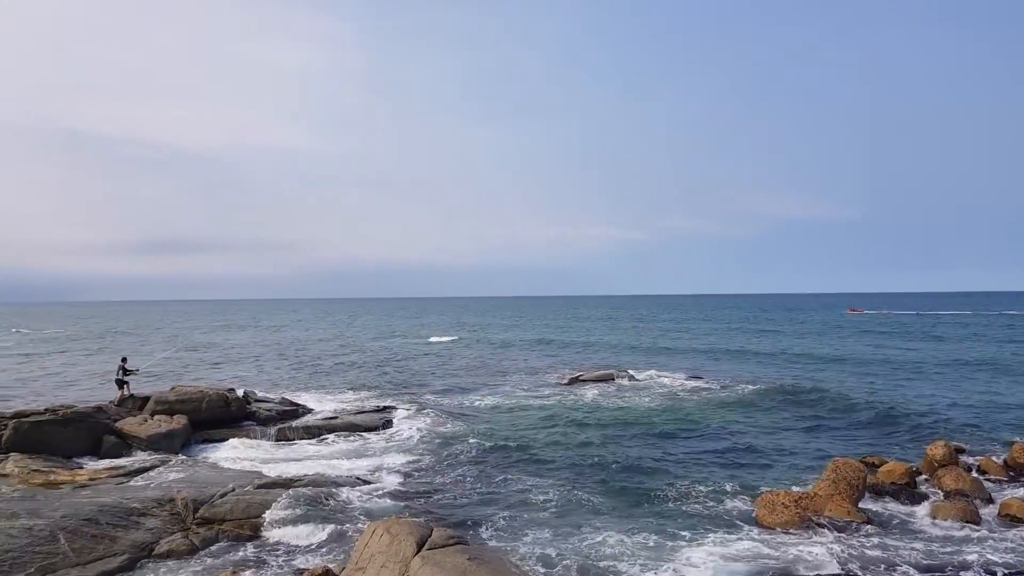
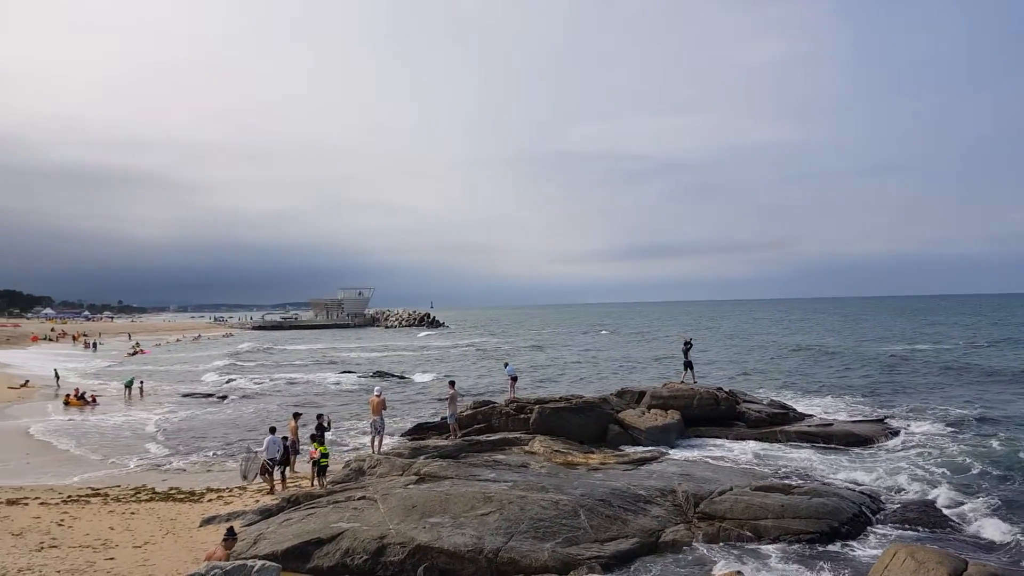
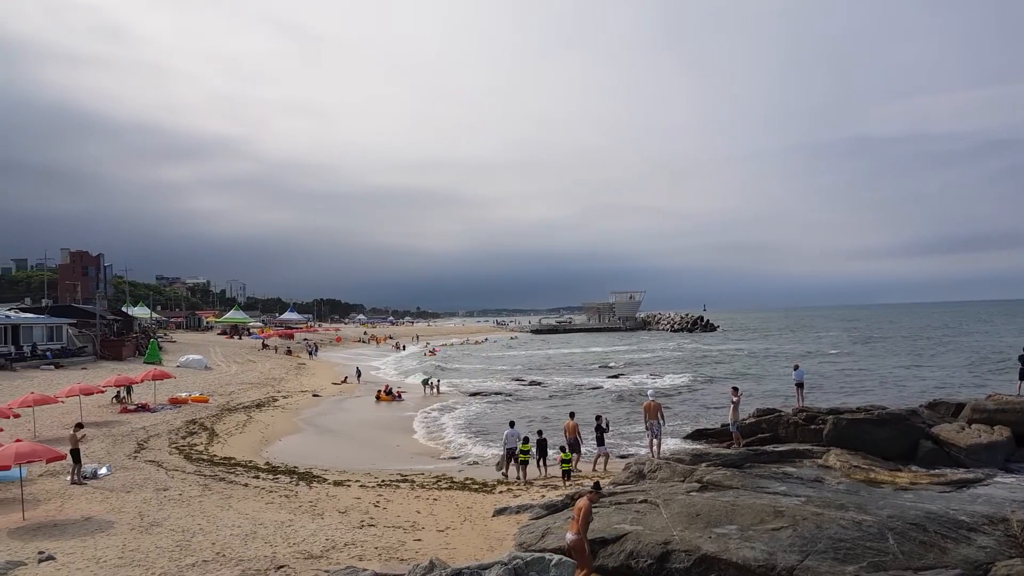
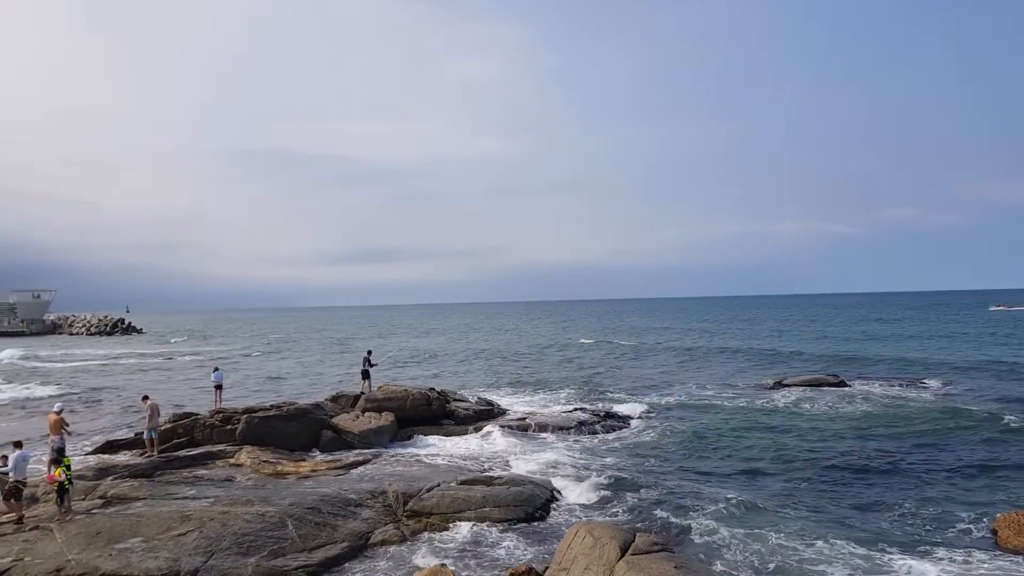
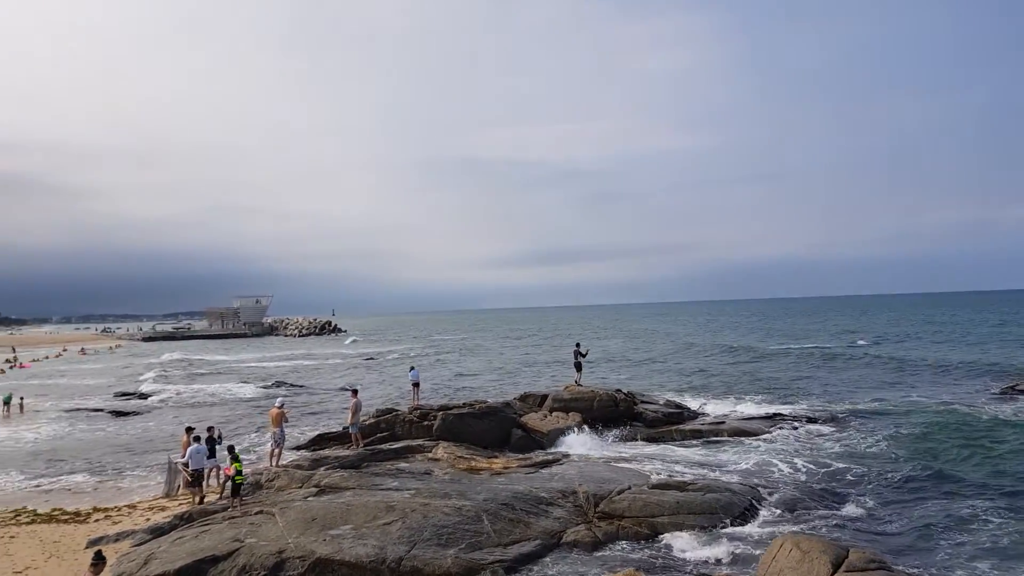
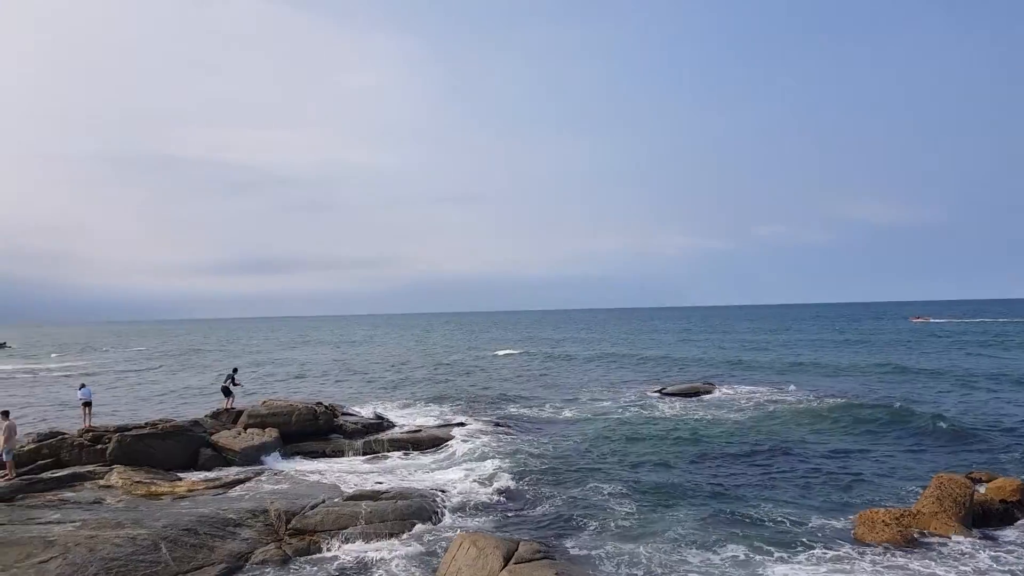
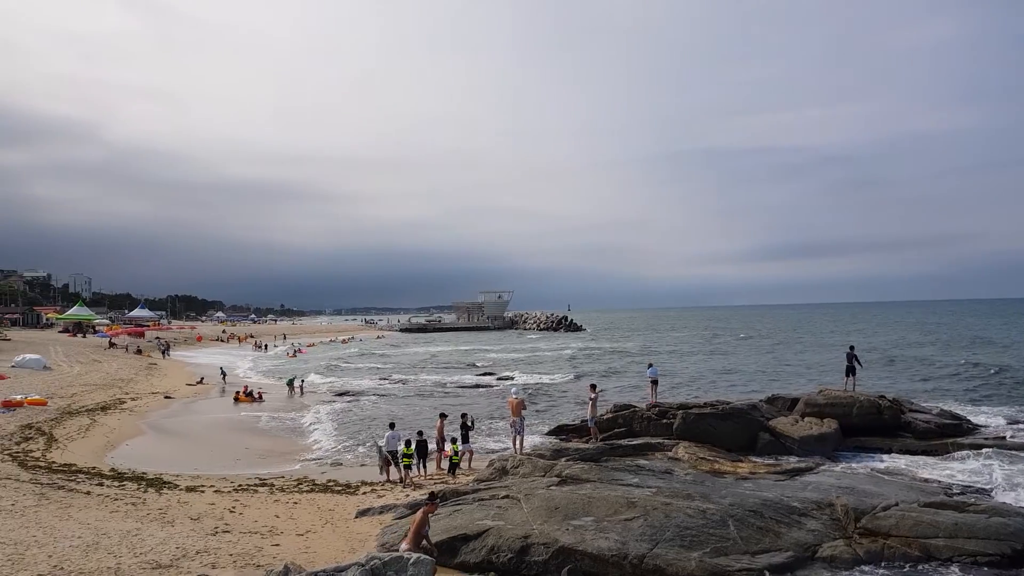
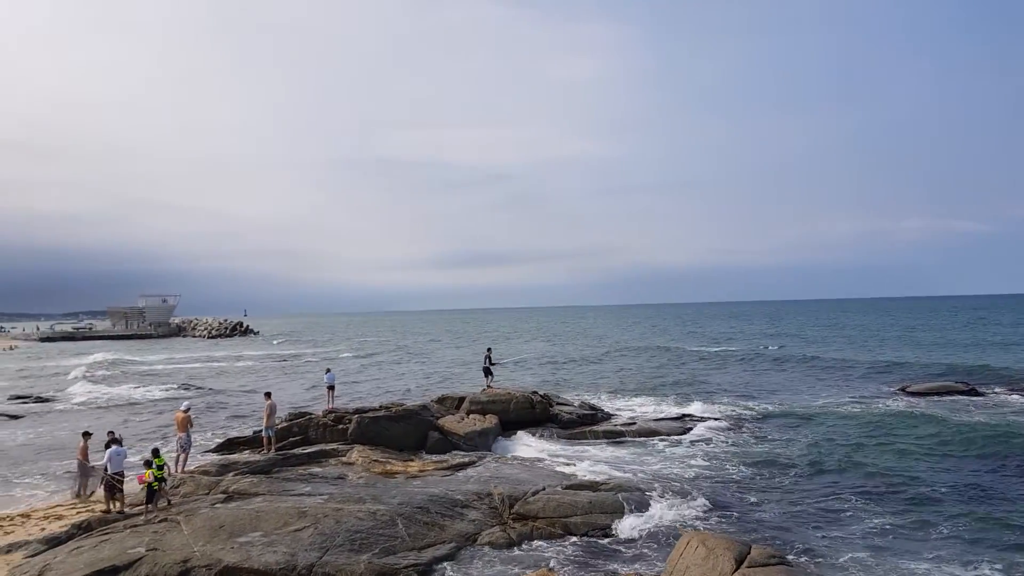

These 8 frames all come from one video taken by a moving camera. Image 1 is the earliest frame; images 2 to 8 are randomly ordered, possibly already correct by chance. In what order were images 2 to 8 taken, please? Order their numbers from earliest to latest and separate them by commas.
6, 4, 8, 5, 2, 7, 3
